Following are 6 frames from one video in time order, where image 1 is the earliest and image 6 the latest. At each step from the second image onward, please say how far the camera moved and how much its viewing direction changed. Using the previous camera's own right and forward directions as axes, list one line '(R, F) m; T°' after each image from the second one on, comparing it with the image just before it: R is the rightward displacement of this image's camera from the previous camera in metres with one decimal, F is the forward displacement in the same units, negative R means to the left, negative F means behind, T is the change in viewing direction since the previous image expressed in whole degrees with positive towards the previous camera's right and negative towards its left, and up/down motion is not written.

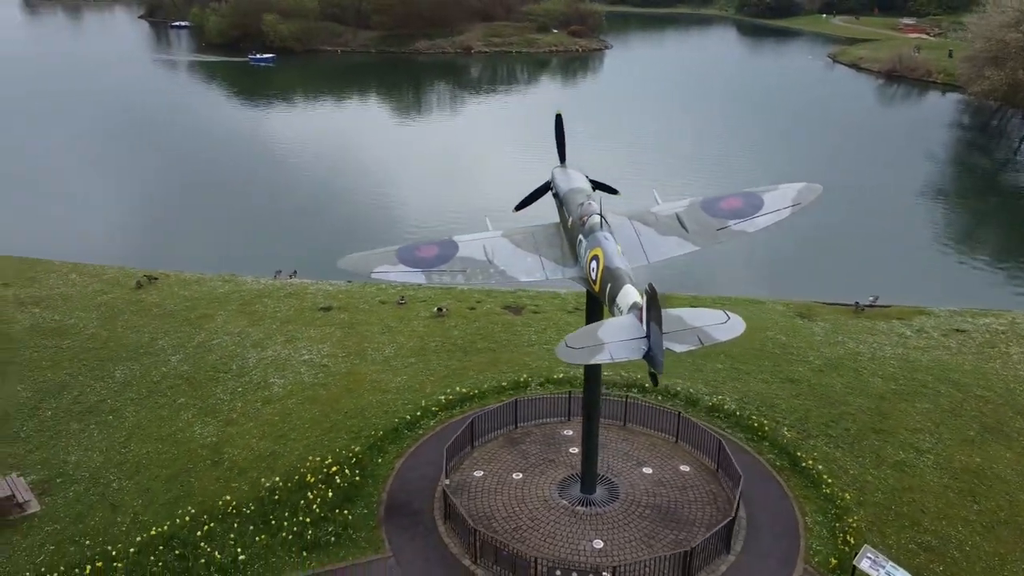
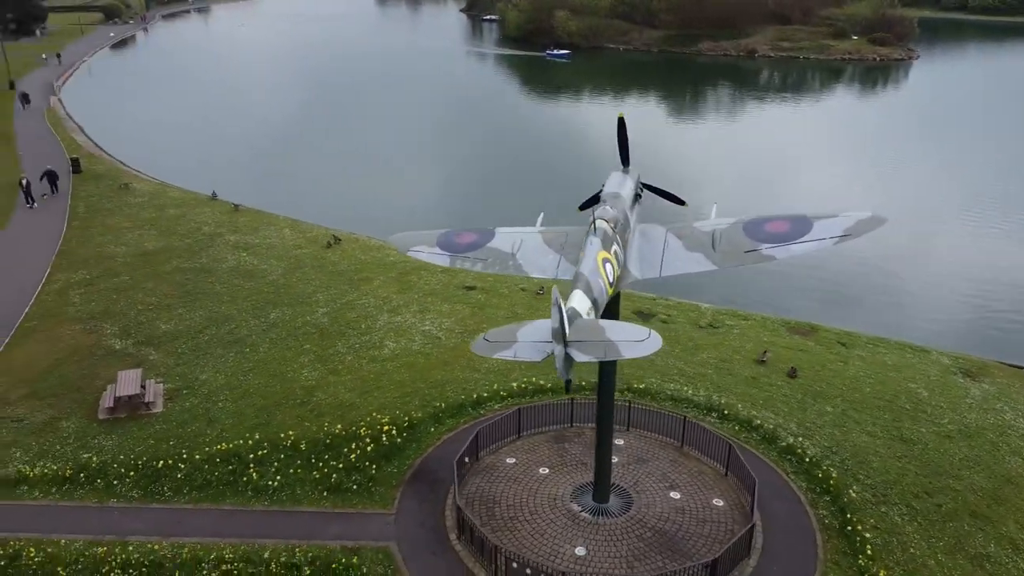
(+5.5, +0.6) m; -20°
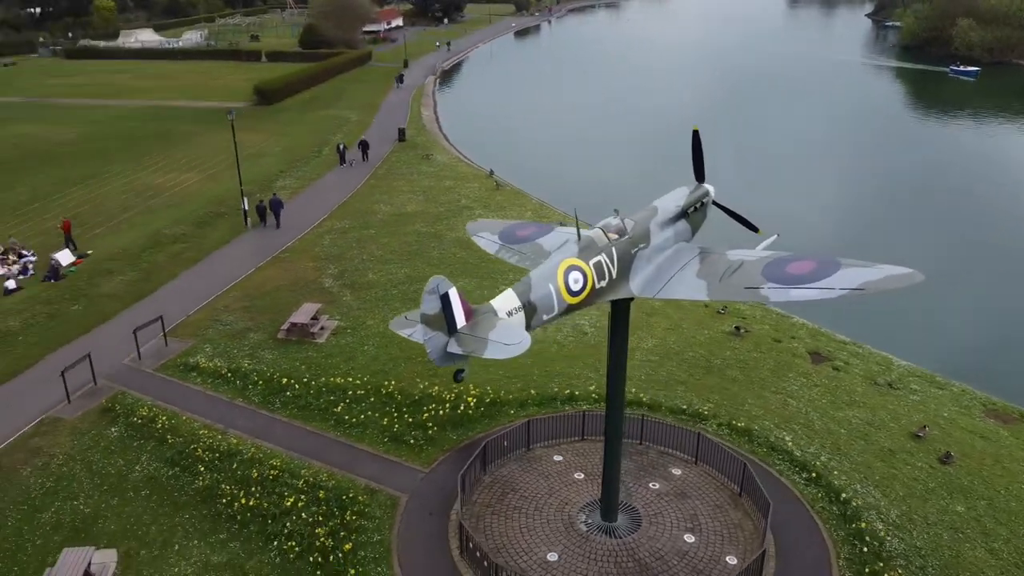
(+7.1, +1.2) m; -26°
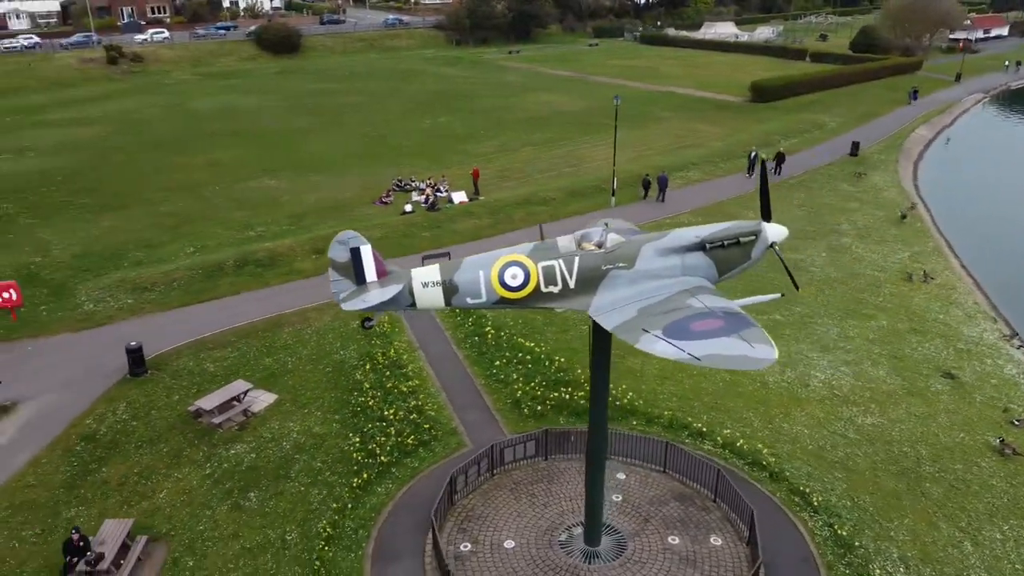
(+10.2, +3.0) m; -38°
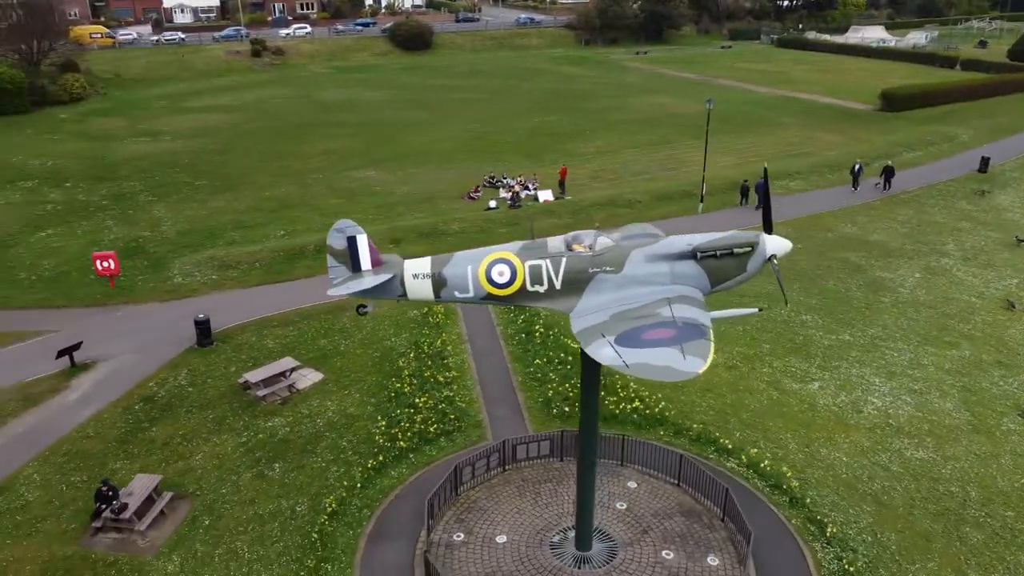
(+2.7, +0.1) m; -9°
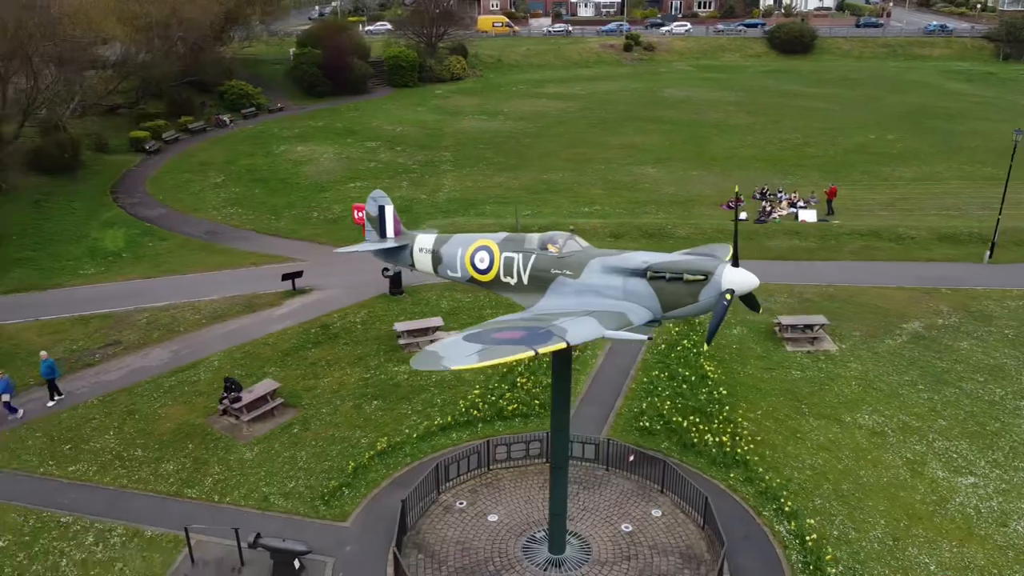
(+7.4, +1.3) m; -27°
